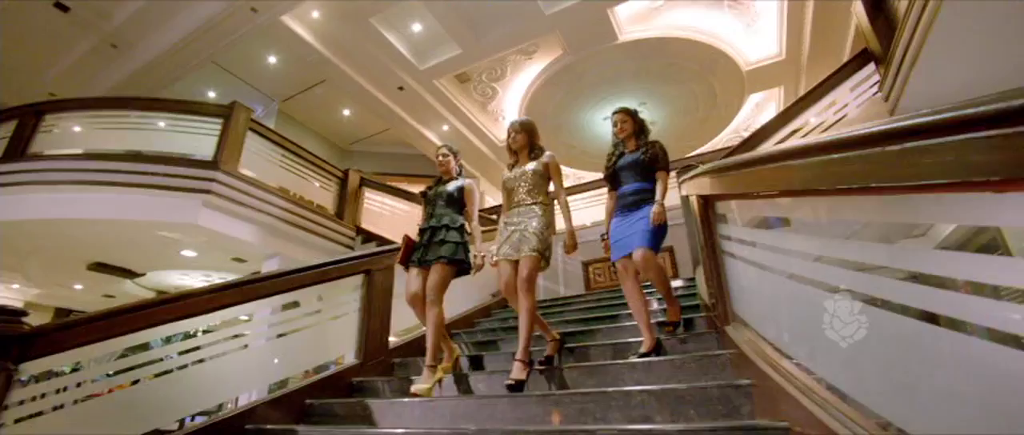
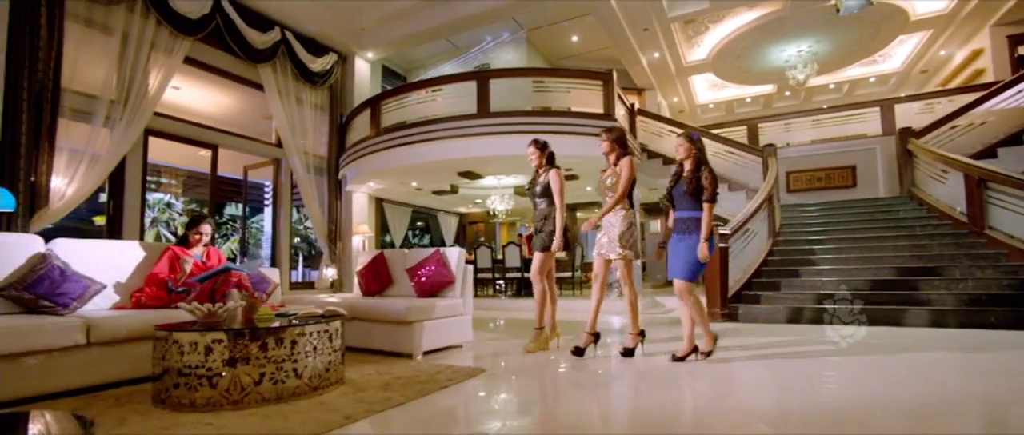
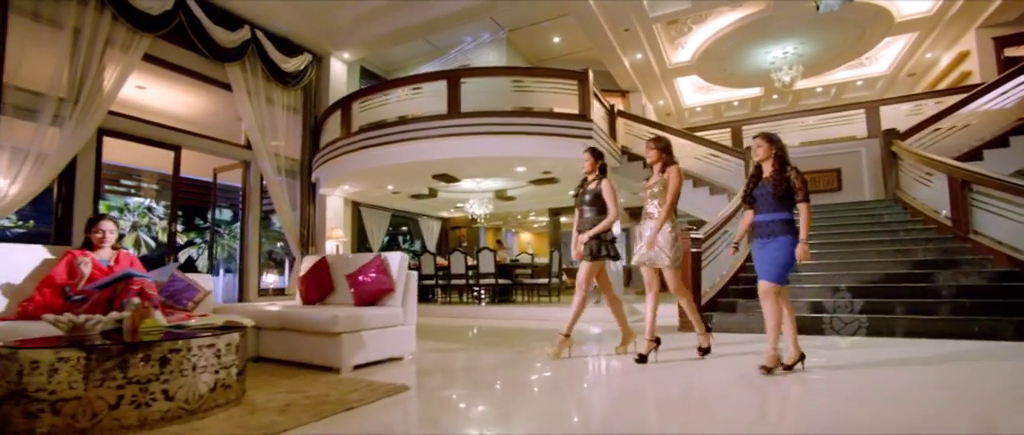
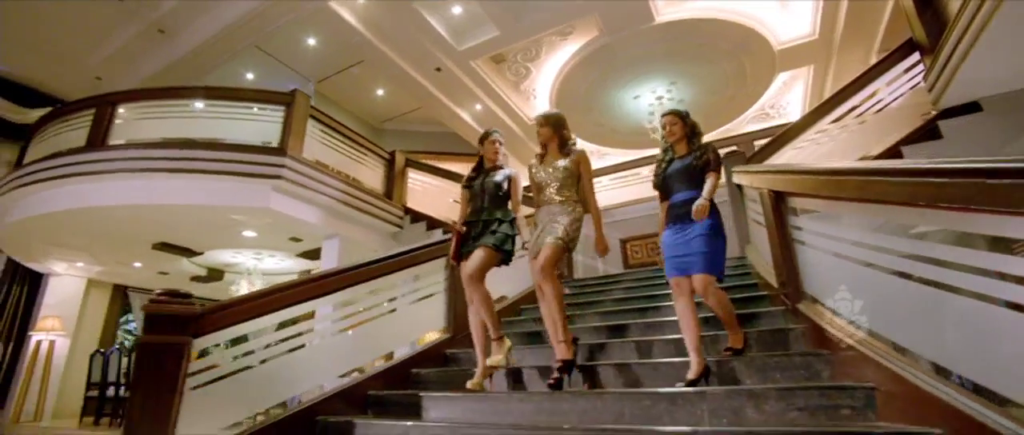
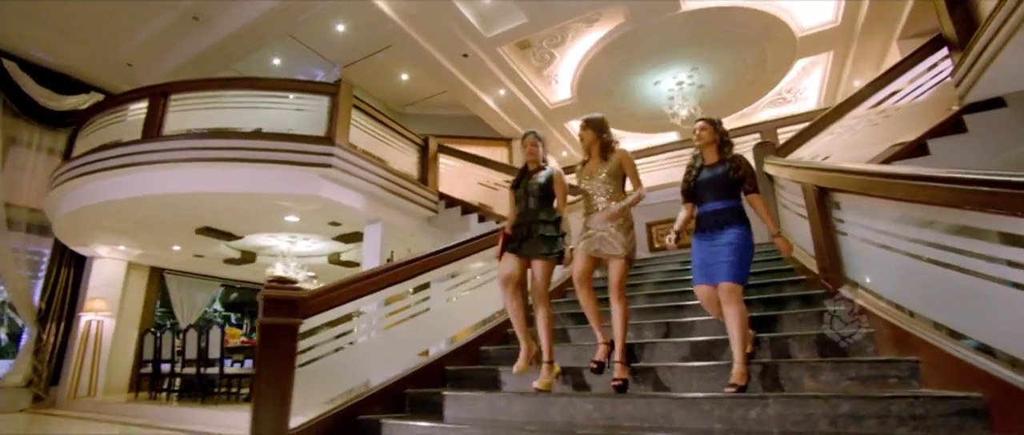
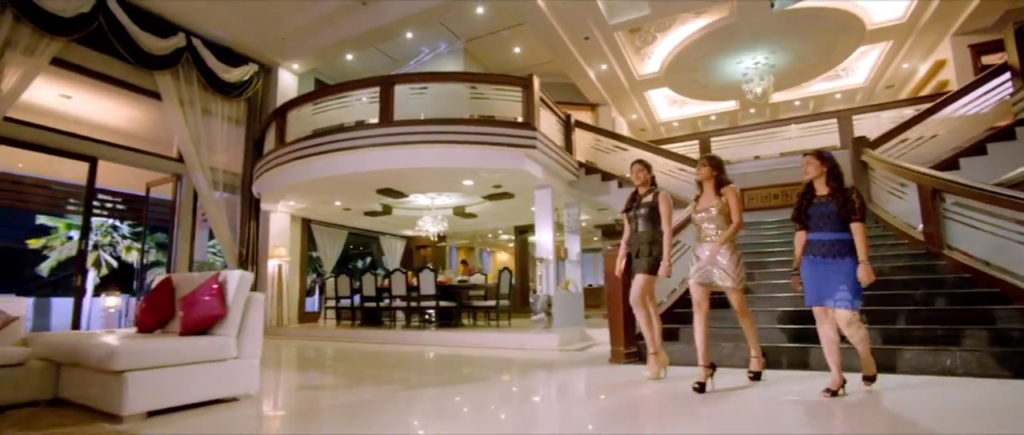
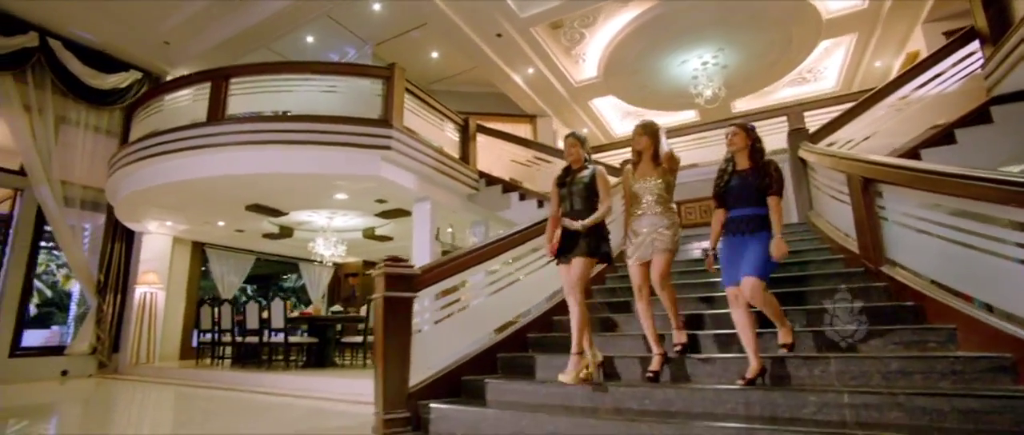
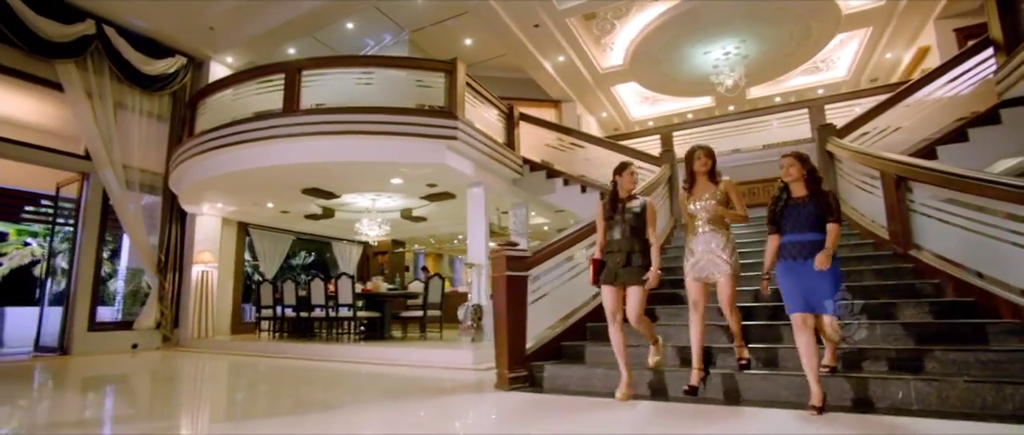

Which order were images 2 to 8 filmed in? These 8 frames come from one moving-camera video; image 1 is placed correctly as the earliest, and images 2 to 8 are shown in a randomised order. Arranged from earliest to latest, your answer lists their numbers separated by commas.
4, 5, 7, 8, 6, 3, 2
